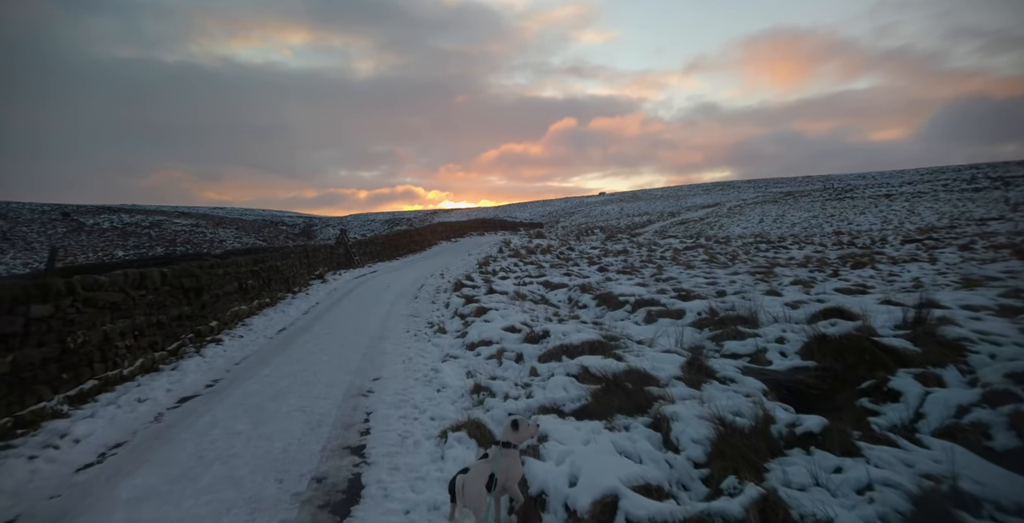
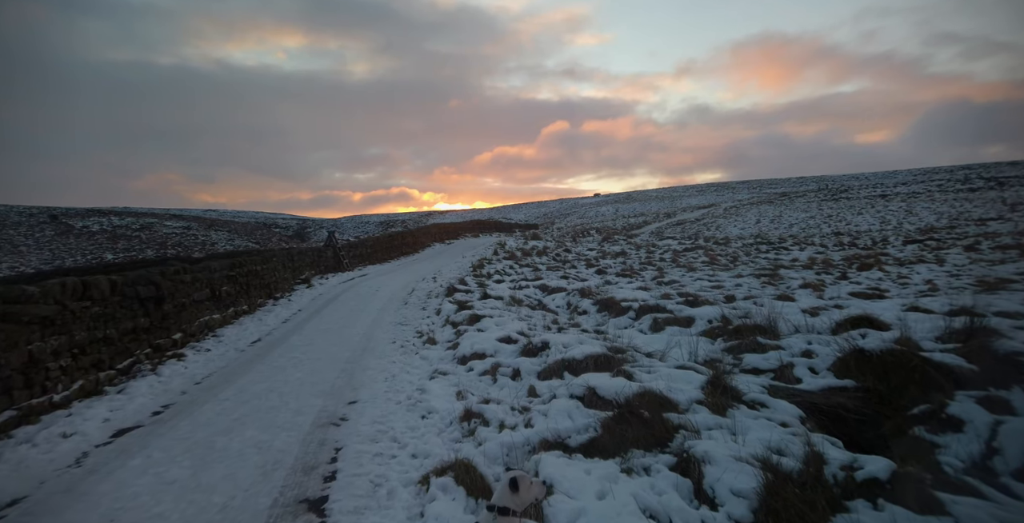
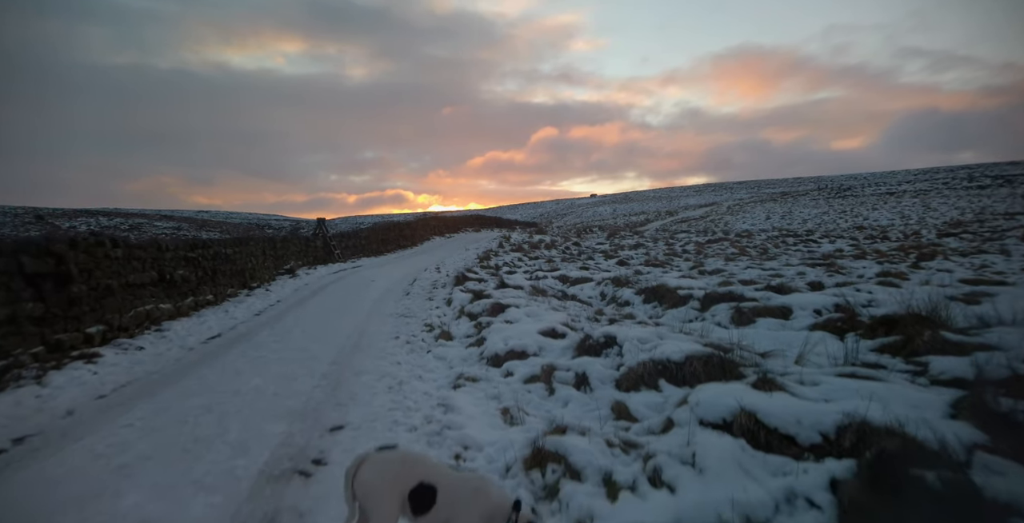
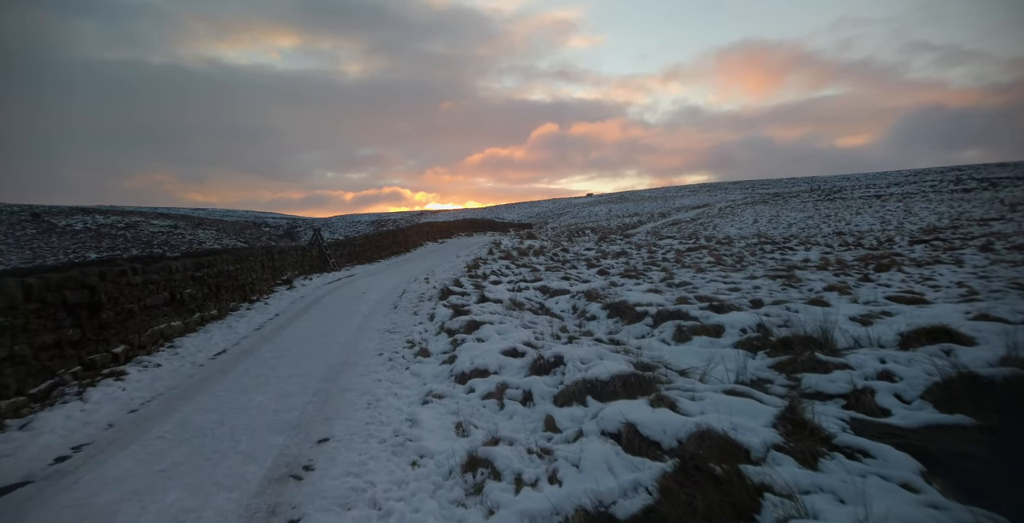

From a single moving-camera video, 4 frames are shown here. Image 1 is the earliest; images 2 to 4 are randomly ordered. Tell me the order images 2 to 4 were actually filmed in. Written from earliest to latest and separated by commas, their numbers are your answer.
2, 4, 3
